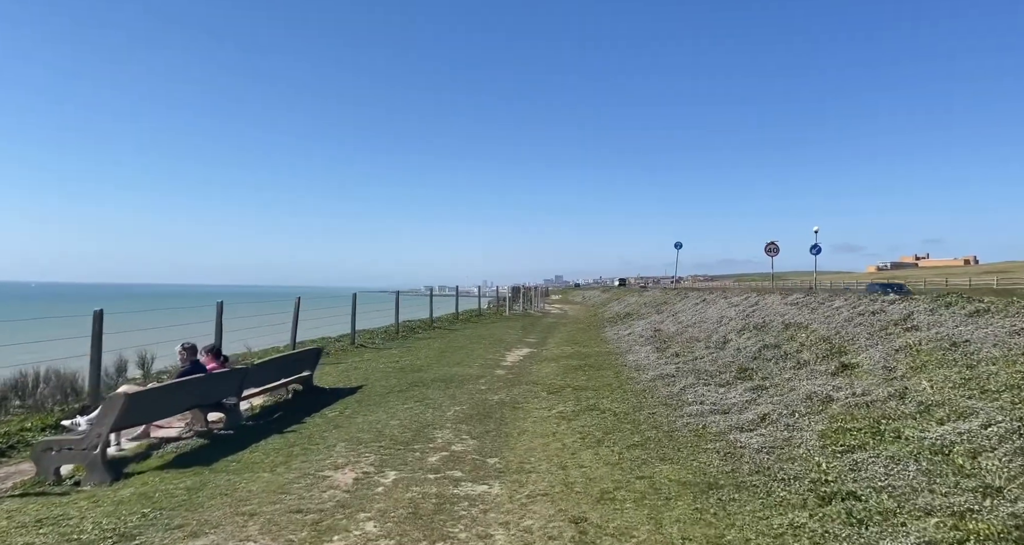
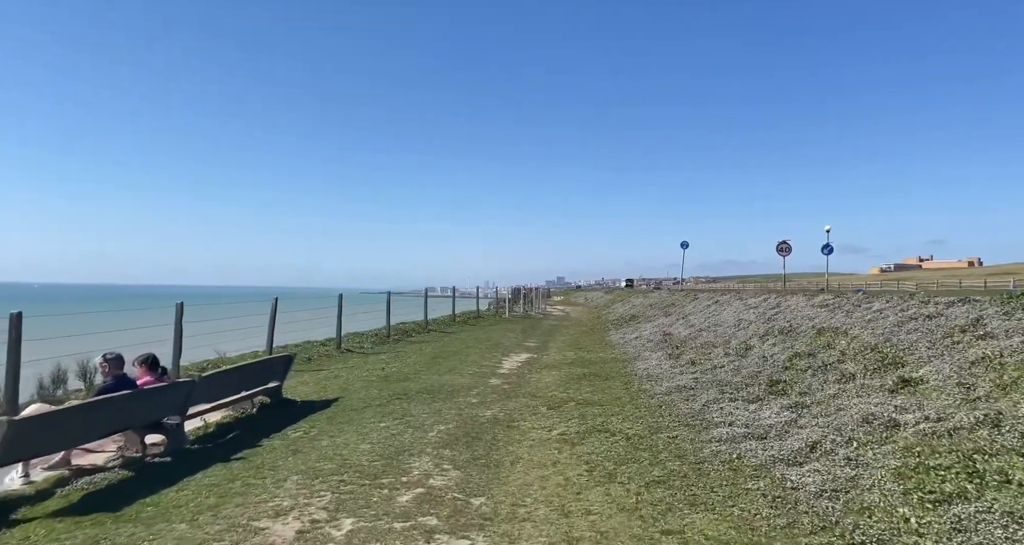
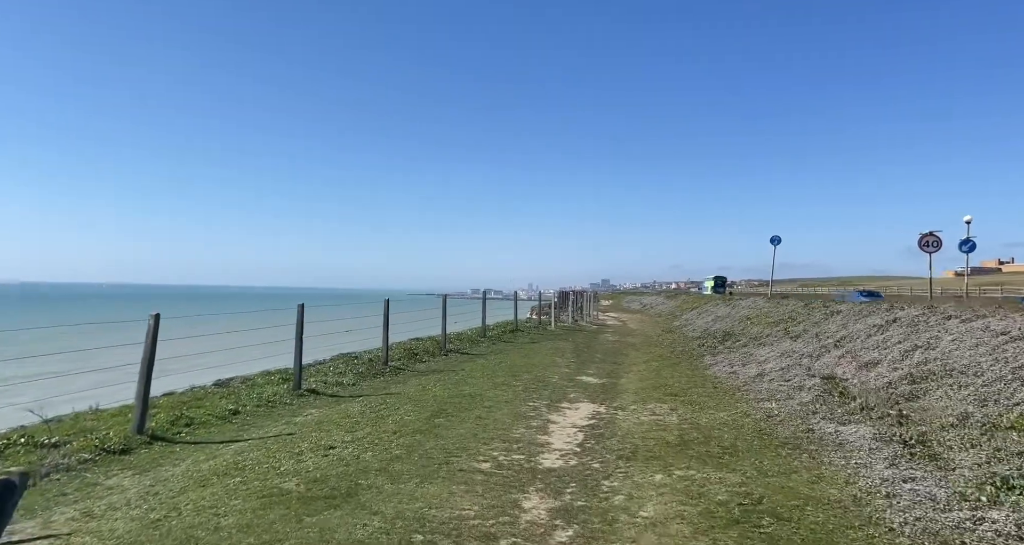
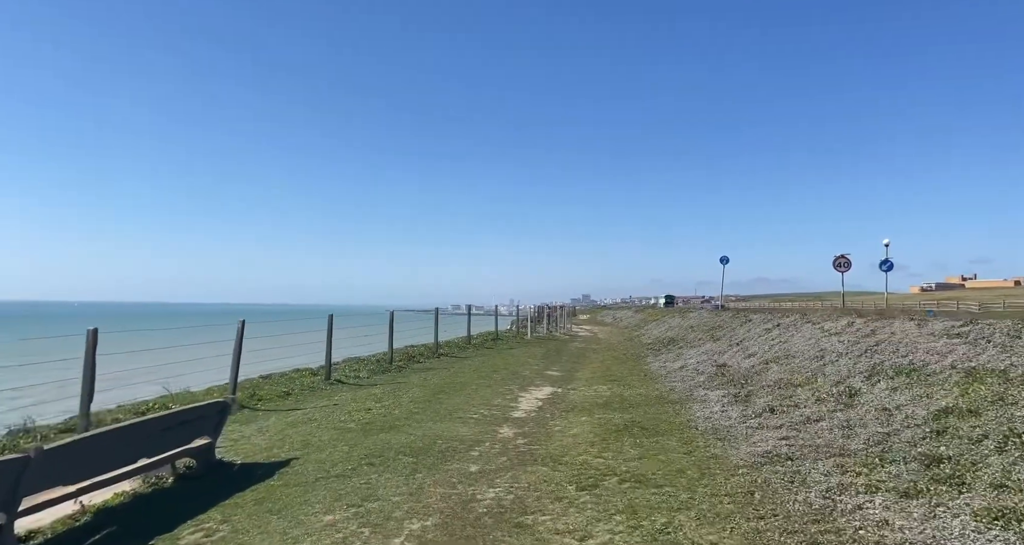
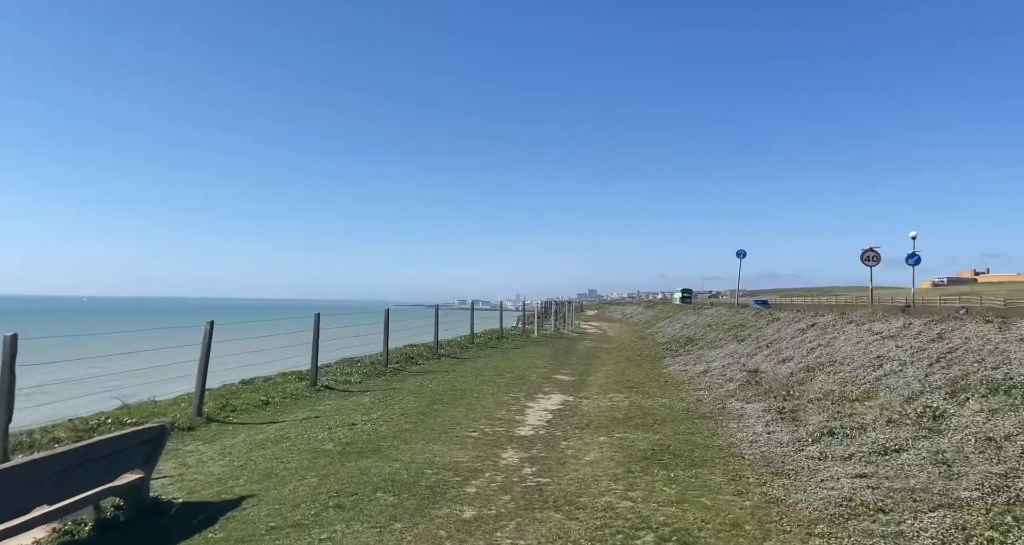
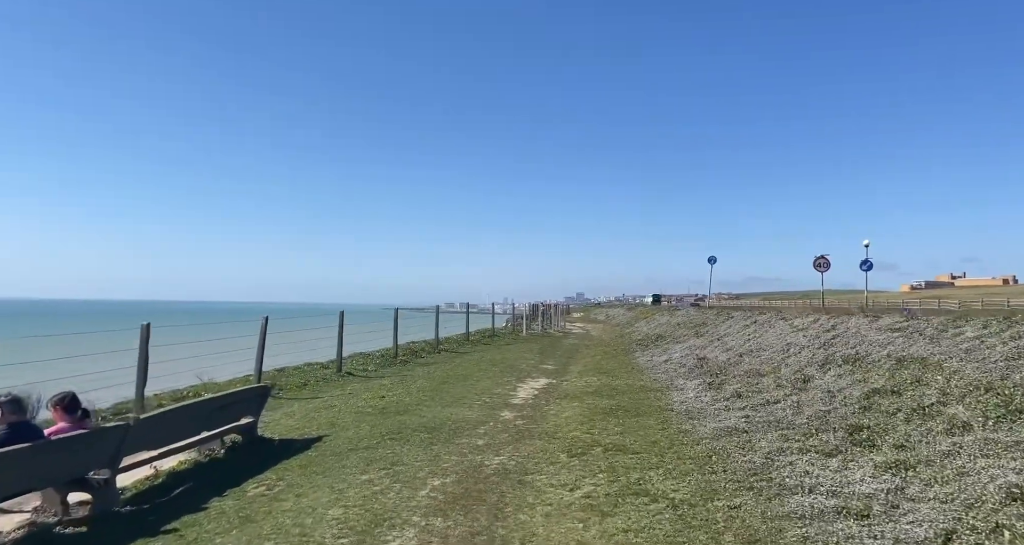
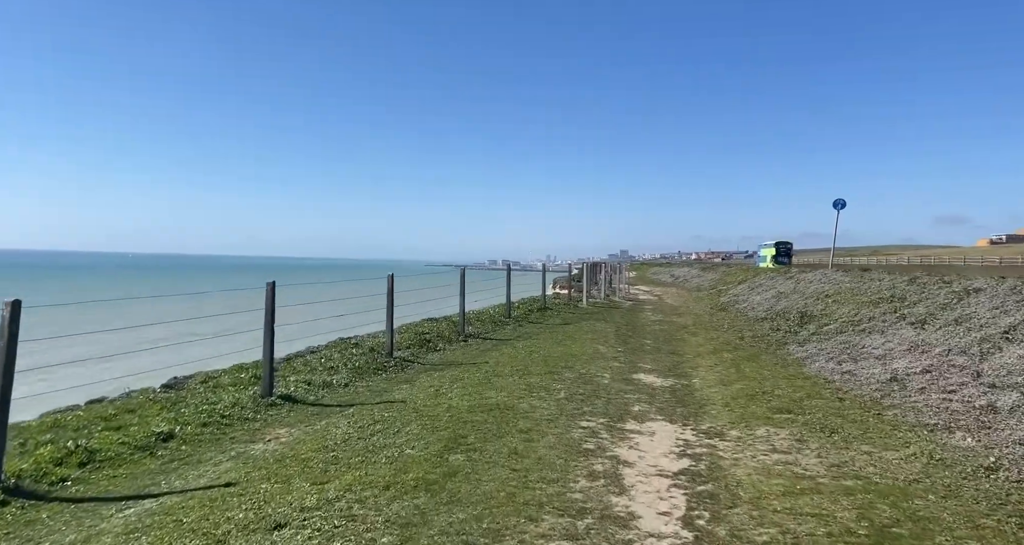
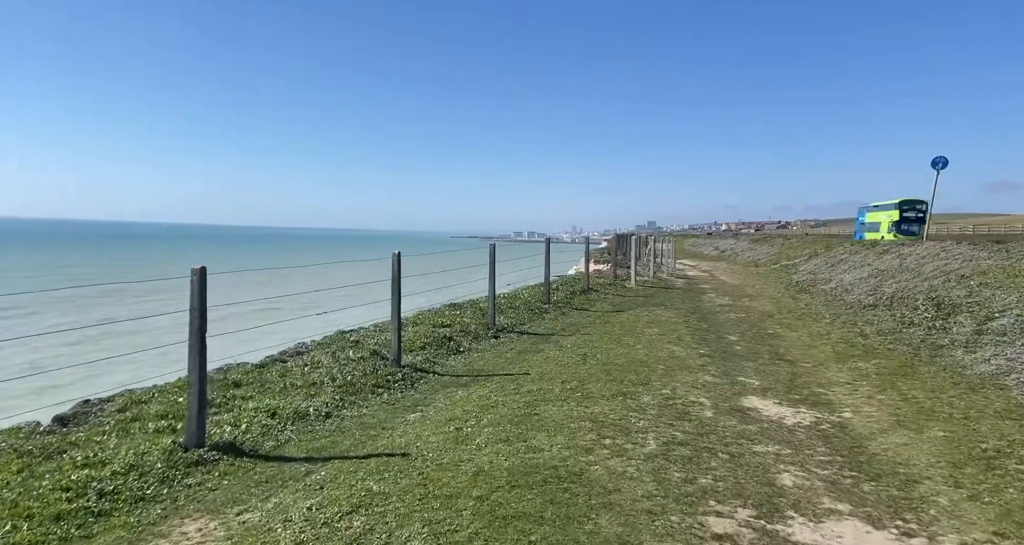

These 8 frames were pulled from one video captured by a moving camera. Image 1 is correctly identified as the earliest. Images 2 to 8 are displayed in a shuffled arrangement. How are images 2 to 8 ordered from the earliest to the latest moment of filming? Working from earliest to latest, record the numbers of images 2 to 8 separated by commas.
2, 6, 4, 5, 3, 7, 8
